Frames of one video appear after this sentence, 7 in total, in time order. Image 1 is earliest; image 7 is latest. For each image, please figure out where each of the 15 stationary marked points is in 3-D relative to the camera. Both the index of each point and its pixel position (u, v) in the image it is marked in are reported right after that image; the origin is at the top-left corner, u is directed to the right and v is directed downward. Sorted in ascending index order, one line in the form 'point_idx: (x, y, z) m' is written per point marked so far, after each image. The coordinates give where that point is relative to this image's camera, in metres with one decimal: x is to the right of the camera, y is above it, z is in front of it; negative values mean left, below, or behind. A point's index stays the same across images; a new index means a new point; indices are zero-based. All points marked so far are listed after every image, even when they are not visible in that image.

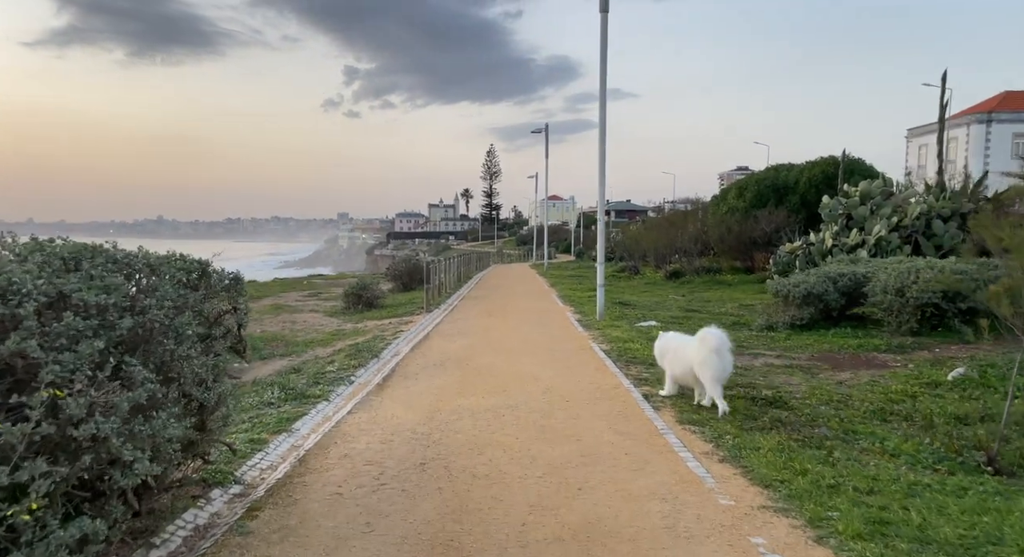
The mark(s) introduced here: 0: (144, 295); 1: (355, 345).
0: (-1.9, -0.1, +3.5) m
1: (-2.8, -1.2, +12.5) m
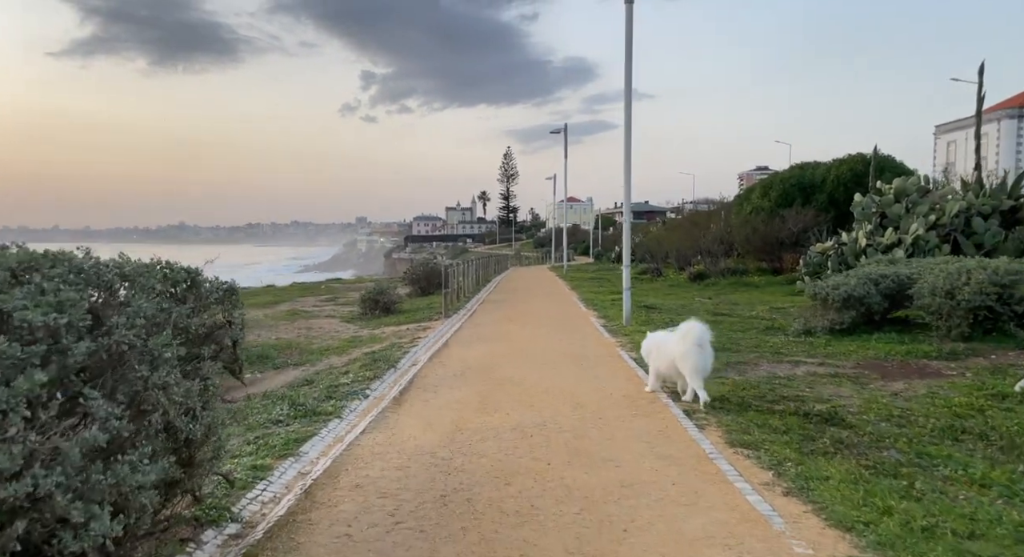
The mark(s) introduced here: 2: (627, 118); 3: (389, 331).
0: (-1.7, -0.1, +3.0) m
1: (-2.4, -1.3, +11.9) m
2: (+2.4, +3.3, +14.5) m
3: (-2.9, -1.2, +16.1) m
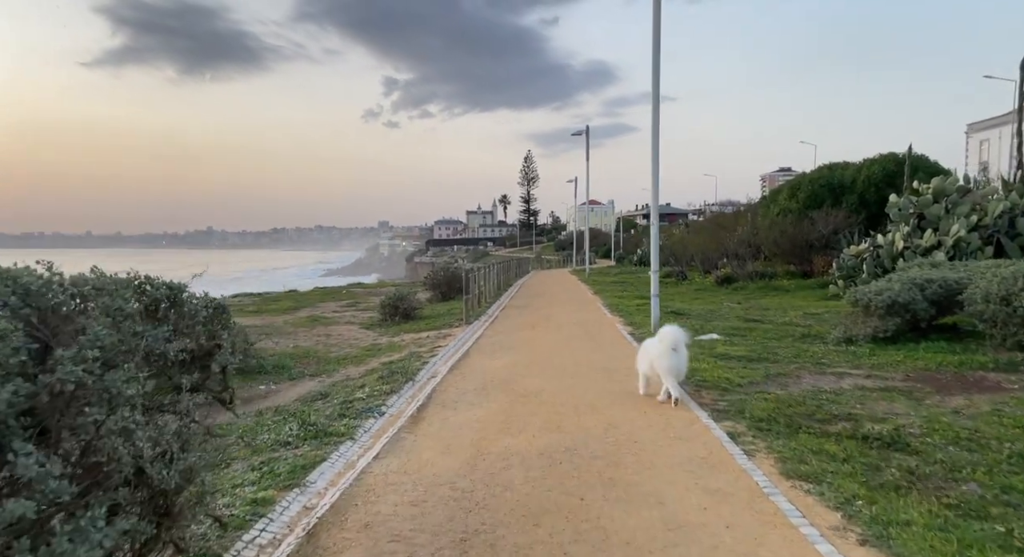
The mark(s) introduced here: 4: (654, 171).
0: (-1.6, -0.2, +2.4) m
1: (-2.0, -1.4, +11.4) m
2: (+2.9, +3.2, +13.8) m
3: (-2.3, -1.4, +15.6) m
4: (+2.8, +2.1, +13.6) m
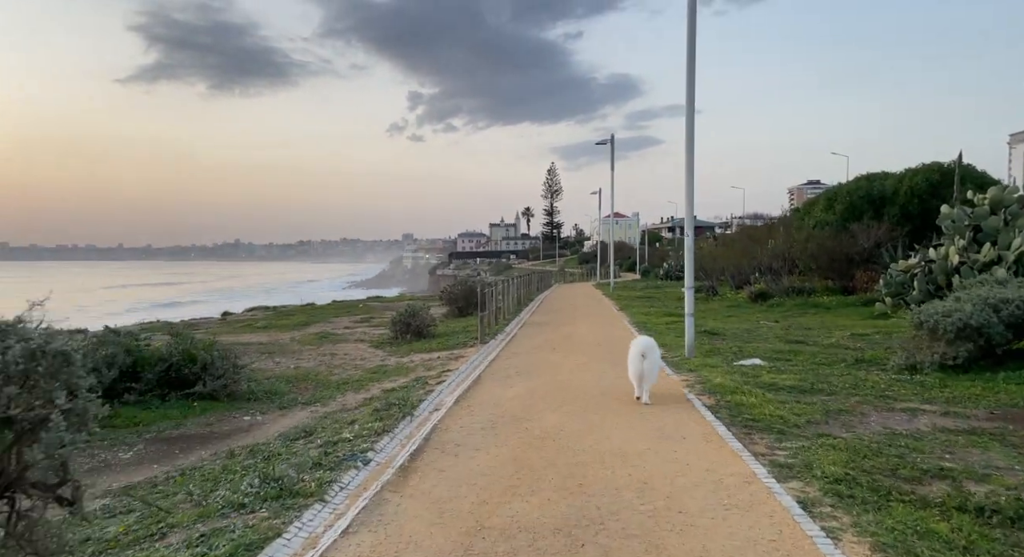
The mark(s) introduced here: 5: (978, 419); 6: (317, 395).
0: (-1.7, -0.3, +1.2) m
1: (-1.8, -1.7, +10.2) m
2: (+3.2, +2.9, +12.5) m
3: (-2.0, -1.7, +14.4) m
4: (+3.2, +1.8, +12.3) m
5: (+5.6, -1.7, +8.2) m
6: (-3.1, -1.9, +11.1) m
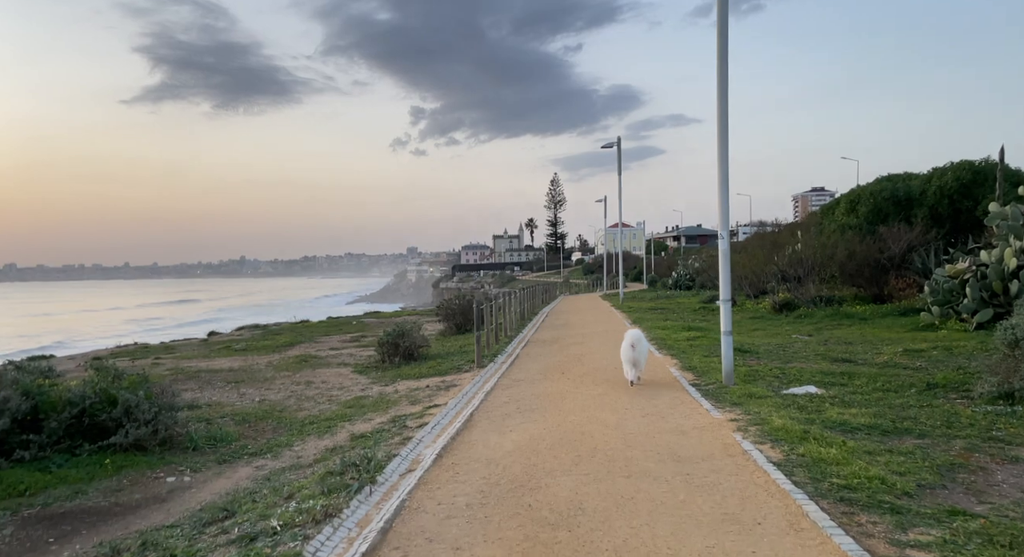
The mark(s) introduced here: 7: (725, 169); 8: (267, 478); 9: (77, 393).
0: (-1.7, -0.4, -0.9) m
1: (-1.8, -1.9, +8.1) m
2: (+3.2, +2.7, +10.5) m
3: (-1.9, -2.0, +12.3) m
4: (+3.1, +1.6, +10.2) m
5: (+5.6, -1.7, +6.1) m
6: (-3.1, -2.1, +8.9) m
7: (+3.2, +1.7, +10.3) m
8: (-2.5, -2.0, +7.1) m
9: (-5.2, -1.4, +8.3) m
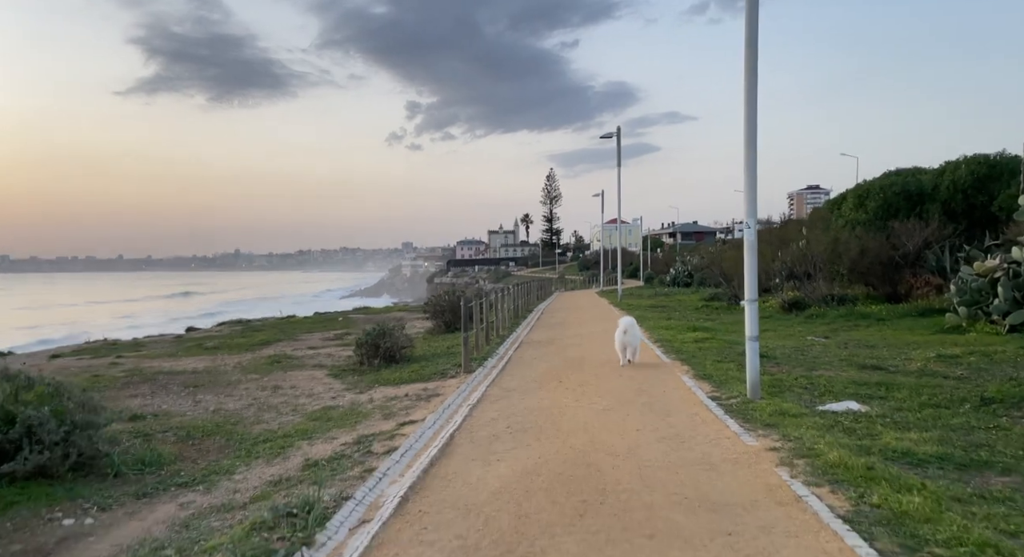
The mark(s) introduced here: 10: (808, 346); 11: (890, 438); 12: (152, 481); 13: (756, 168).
0: (-1.8, -0.3, -2.4) m
1: (-1.9, -1.8, +6.6) m
2: (+3.1, +2.8, +9.0) m
3: (-2.1, -1.9, +10.8) m
4: (+3.0, +1.6, +8.7) m
5: (+5.5, -1.7, +4.6) m
6: (-3.2, -2.0, +7.4) m
7: (+3.1, +1.7, +8.8) m
8: (-2.6, -1.9, +5.6) m
9: (-5.3, -1.3, +6.8) m
10: (+6.6, -1.5, +15.3) m
11: (+3.7, -1.6, +6.8) m
12: (-3.7, -2.1, +7.1) m
13: (+3.1, +1.4, +8.8) m
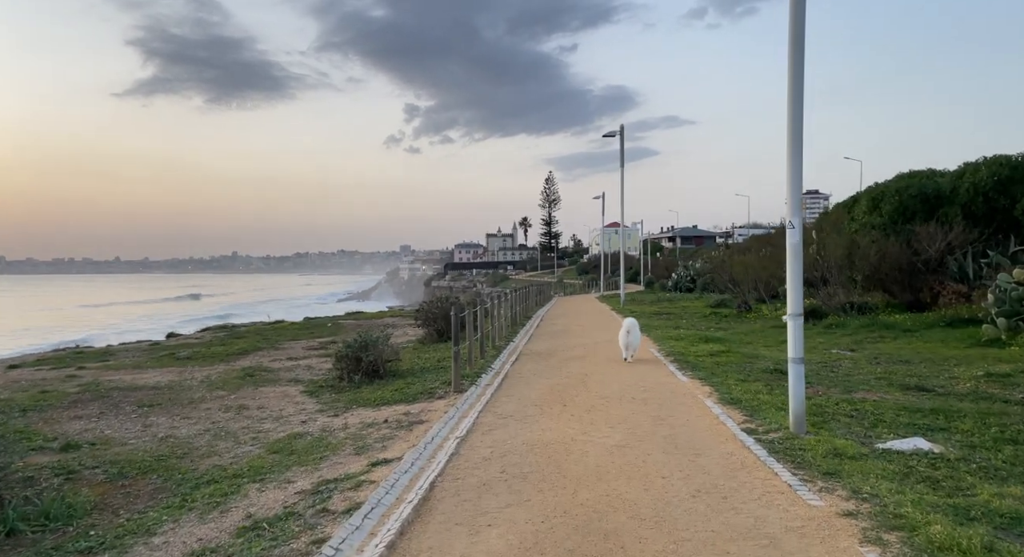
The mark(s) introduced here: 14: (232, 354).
0: (-1.8, -0.4, -3.8) m
1: (-2.0, -1.9, +5.1) m
2: (+3.1, +2.7, +7.5) m
3: (-2.1, -2.0, +9.3) m
4: (+3.0, +1.5, +7.3) m
5: (+5.4, -1.8, +3.2) m
6: (-3.3, -2.1, +6.0) m
7: (+3.1, +1.6, +7.4) m
8: (-2.7, -2.0, +4.1) m
9: (-5.4, -1.3, +5.3) m
10: (+6.5, -1.6, +13.9) m
11: (+3.7, -1.7, +5.4) m
12: (-3.7, -2.1, +5.6) m
13: (+3.1, +1.3, +7.4) m
14: (-8.0, -2.1, +19.6) m
